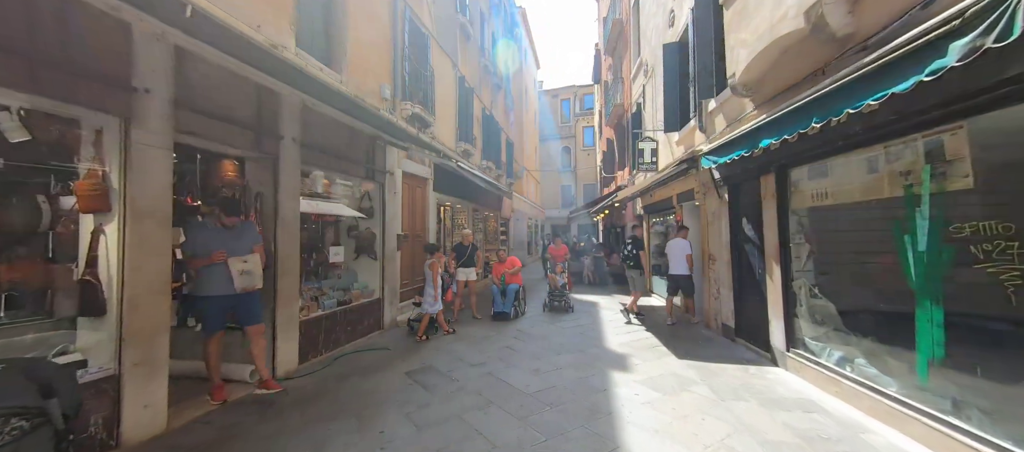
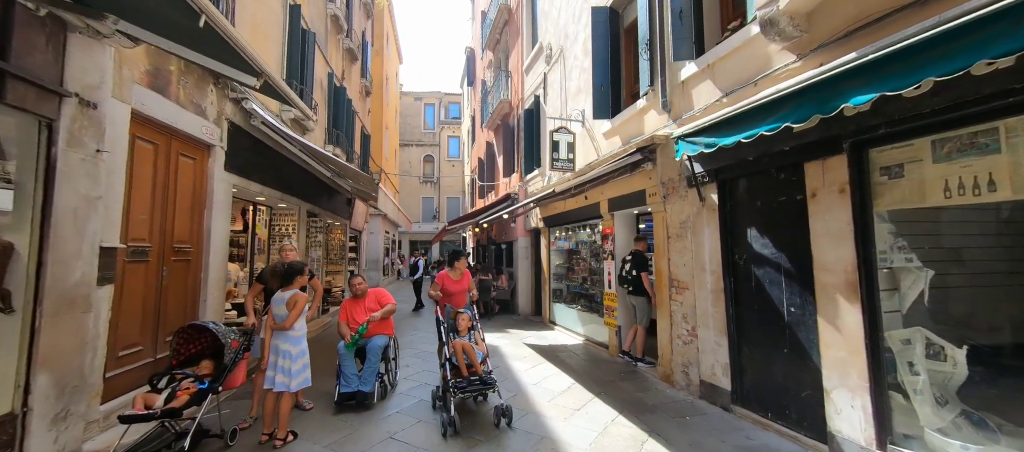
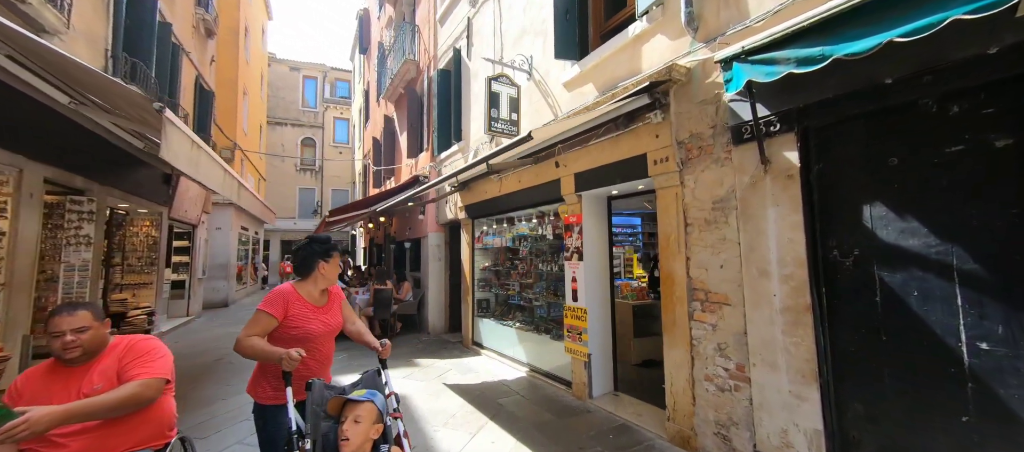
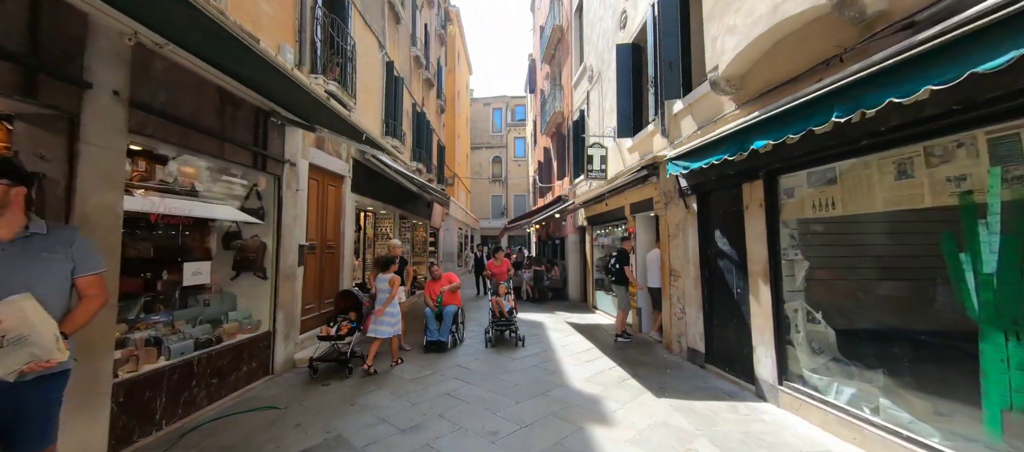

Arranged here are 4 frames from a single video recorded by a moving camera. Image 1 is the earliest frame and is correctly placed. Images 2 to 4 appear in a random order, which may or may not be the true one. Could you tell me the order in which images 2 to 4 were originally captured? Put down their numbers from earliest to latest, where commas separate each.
4, 2, 3
